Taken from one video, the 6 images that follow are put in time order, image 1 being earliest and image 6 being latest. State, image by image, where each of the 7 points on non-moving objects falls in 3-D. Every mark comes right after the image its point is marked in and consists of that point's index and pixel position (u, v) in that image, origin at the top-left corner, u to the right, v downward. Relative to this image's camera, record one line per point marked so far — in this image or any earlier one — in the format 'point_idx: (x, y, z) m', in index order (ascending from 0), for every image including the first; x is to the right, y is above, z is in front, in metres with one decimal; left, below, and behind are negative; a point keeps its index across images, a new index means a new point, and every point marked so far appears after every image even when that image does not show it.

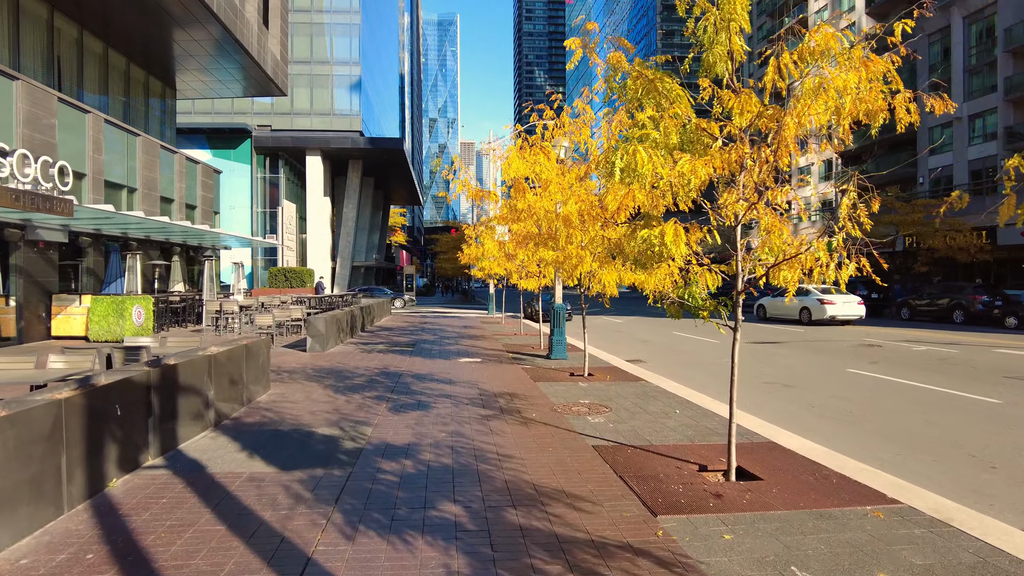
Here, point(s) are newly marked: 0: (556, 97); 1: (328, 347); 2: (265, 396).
0: (+0.8, +3.3, +12.4) m
1: (-3.9, -1.2, +15.1) m
2: (-3.1, -1.4, +9.2) m
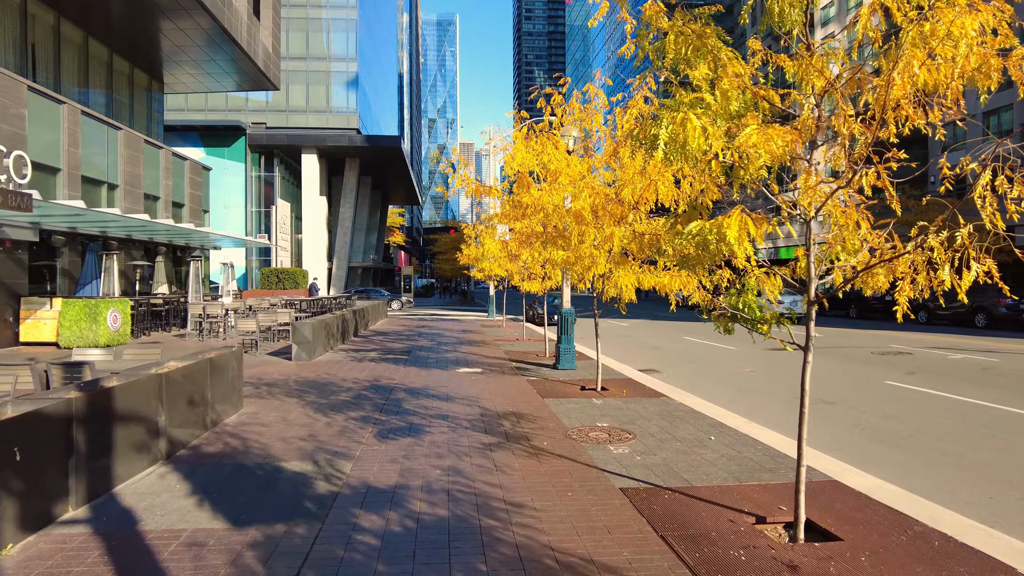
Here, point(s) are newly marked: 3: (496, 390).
0: (+0.8, +3.2, +11.2) m
1: (-3.8, -1.3, +13.9) m
2: (-3.1, -1.4, +8.0) m
3: (-0.2, -1.4, +9.8) m
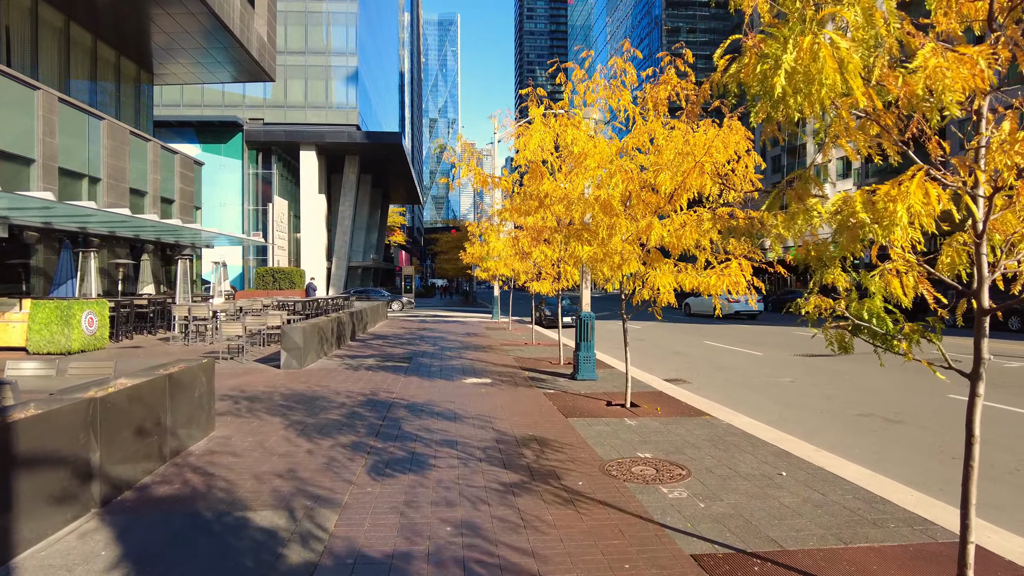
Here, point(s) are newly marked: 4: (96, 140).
0: (+1.0, +3.2, +9.9) m
1: (-3.6, -1.3, +12.6) m
2: (-2.9, -1.4, +6.7) m
3: (0.0, -1.4, +8.5) m
4: (-11.3, +4.0, +19.6) m
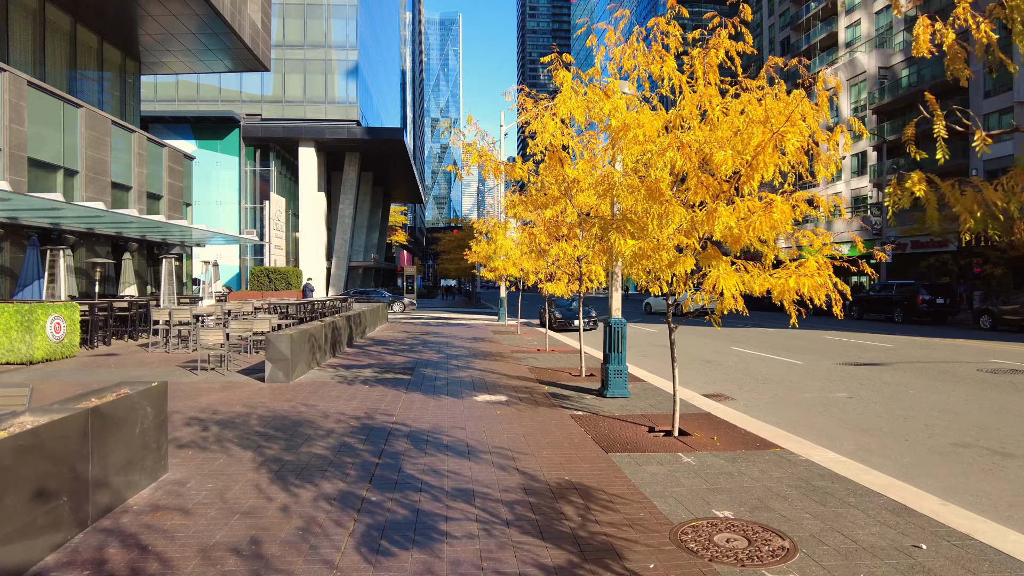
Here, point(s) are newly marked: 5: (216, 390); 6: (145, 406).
0: (+1.3, +3.2, +8.4) m
1: (-3.3, -1.3, +11.1) m
2: (-2.6, -1.5, +5.2) m
3: (+0.2, -1.4, +7.0) m
4: (-11.0, +4.0, +18.1) m
5: (-4.2, -1.4, +10.1) m
6: (-2.7, -0.9, +5.2) m
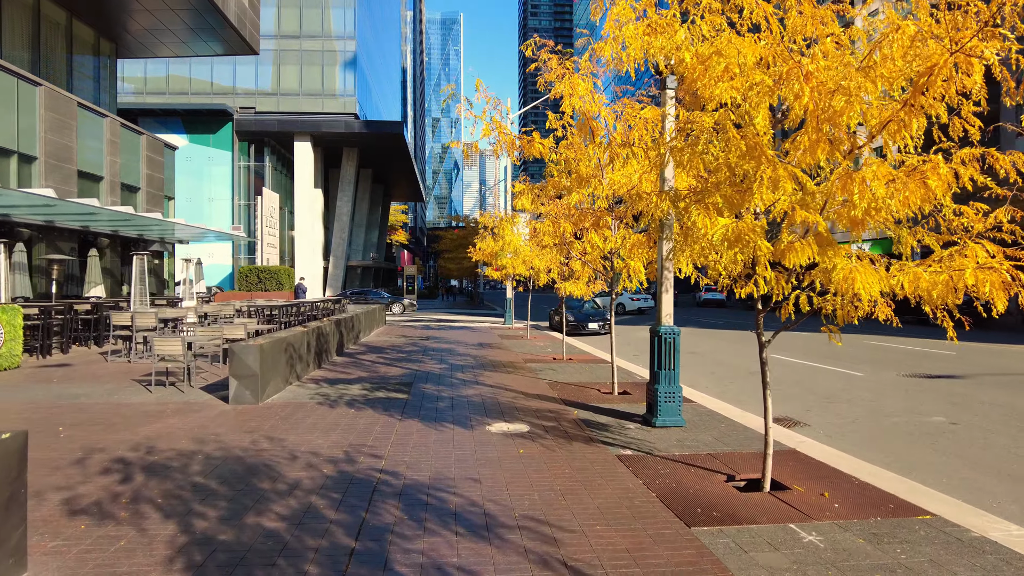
0: (+1.5, +3.2, +6.5) m
1: (-3.1, -1.3, +9.2) m
2: (-2.4, -1.5, +3.2) m
3: (+0.5, -1.4, +5.0) m
4: (-10.8, +4.0, +16.2) m
5: (-3.9, -1.4, +8.2) m
6: (-2.4, -0.8, +3.3) m
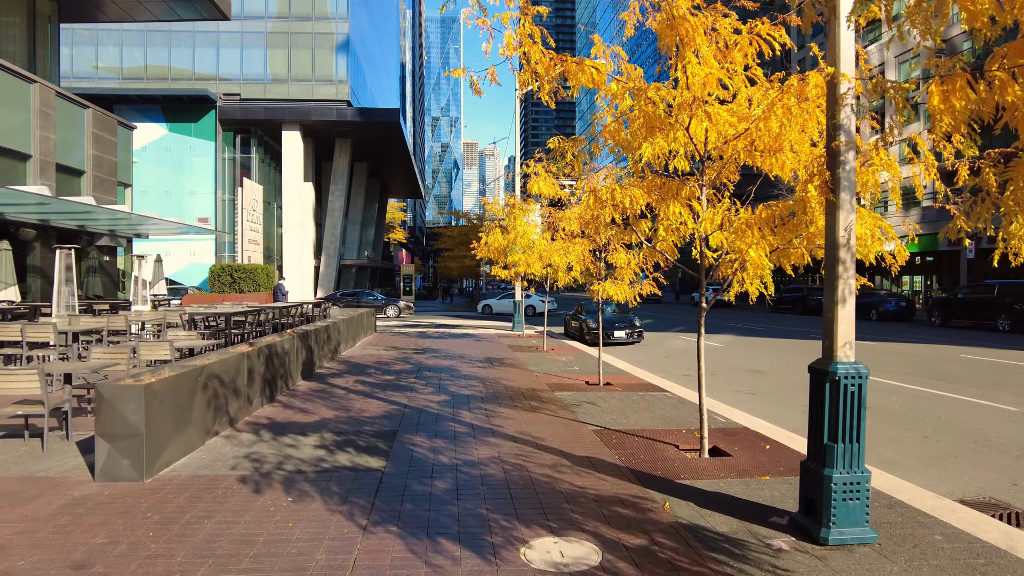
0: (+1.8, +3.1, +3.1) m
1: (-2.8, -1.4, +5.8) m
2: (-2.1, -1.5, -0.1) m
3: (+0.8, -1.5, +1.6) m
4: (-10.5, +3.9, +12.8) m
5: (-3.6, -1.5, +4.8) m
6: (-2.1, -0.9, -0.1) m
